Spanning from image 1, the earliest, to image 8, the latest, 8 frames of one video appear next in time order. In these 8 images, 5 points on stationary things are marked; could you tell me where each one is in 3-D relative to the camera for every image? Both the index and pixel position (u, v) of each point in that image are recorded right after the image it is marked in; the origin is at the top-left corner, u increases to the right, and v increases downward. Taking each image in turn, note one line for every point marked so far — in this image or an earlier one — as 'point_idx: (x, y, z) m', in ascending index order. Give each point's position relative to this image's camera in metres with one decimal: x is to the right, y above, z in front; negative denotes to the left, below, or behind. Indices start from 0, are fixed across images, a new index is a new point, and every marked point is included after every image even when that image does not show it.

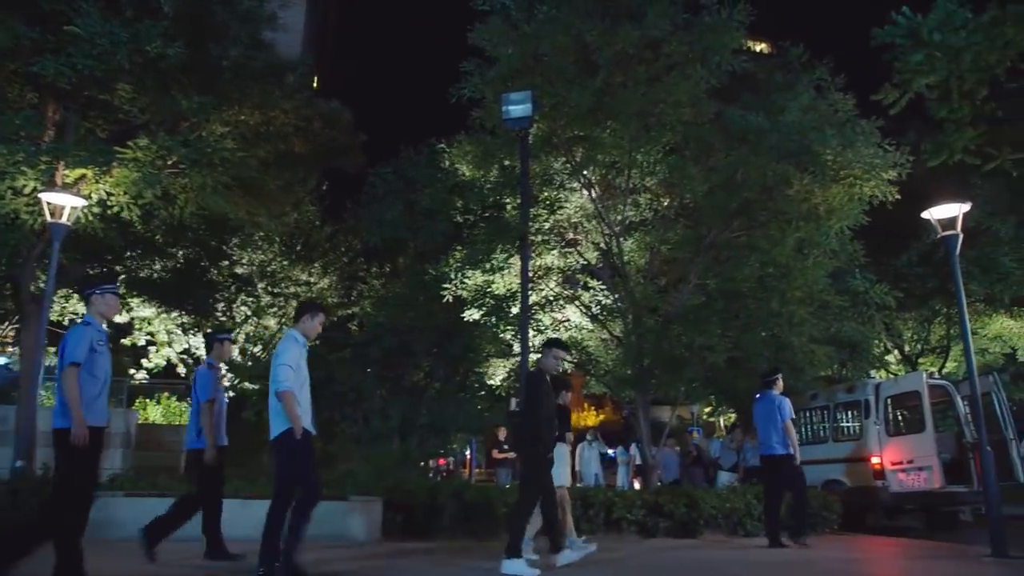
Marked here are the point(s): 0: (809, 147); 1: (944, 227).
0: (+5.0, +2.5, +13.2) m
1: (+5.4, +0.8, +9.8) m
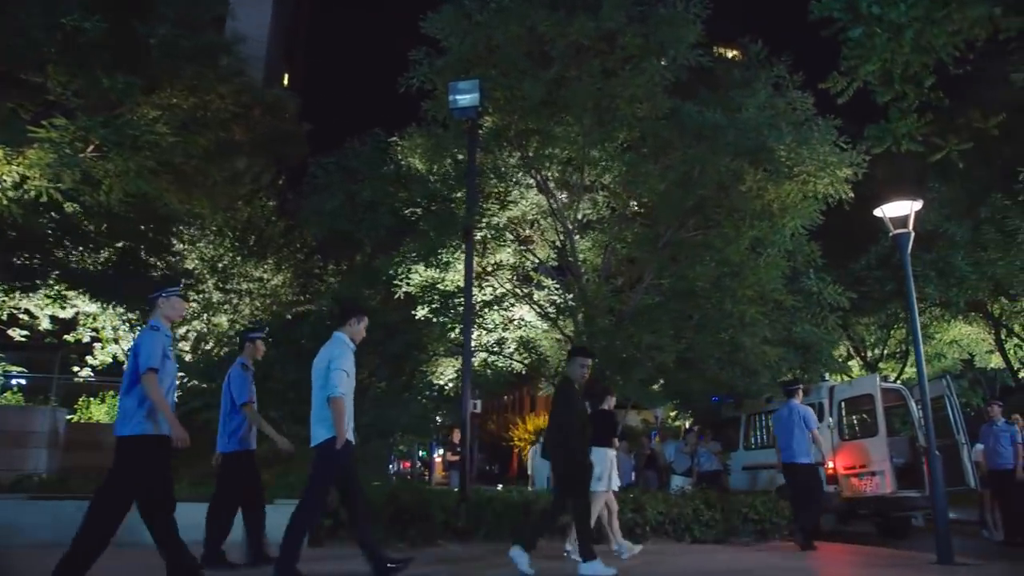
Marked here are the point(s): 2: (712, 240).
0: (+4.2, +2.5, +13.0) m
1: (+4.7, +0.8, +9.6) m
2: (+3.2, +0.8, +12.8) m
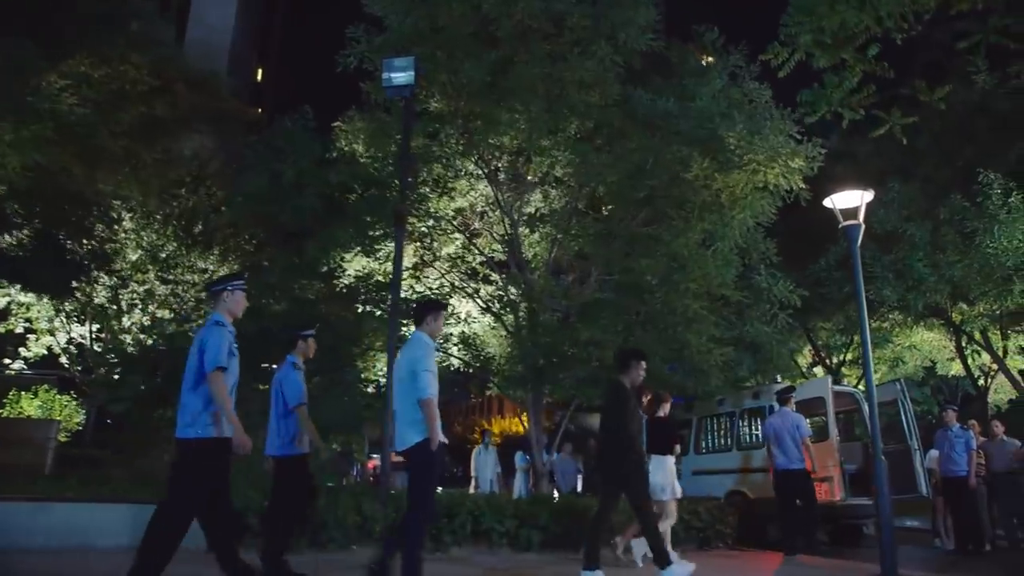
0: (+3.3, +2.5, +12.4) m
1: (+3.9, +0.8, +9.0) m
2: (+2.3, +0.9, +12.3) m
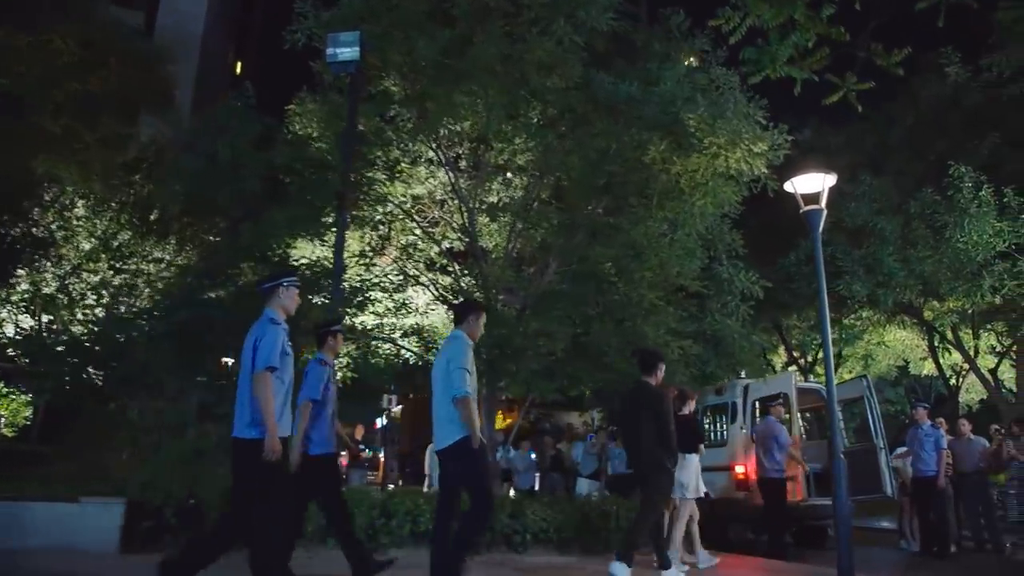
0: (+2.6, +2.6, +12.0) m
1: (+3.3, +1.0, +8.6) m
2: (+1.6, +1.0, +11.8) m
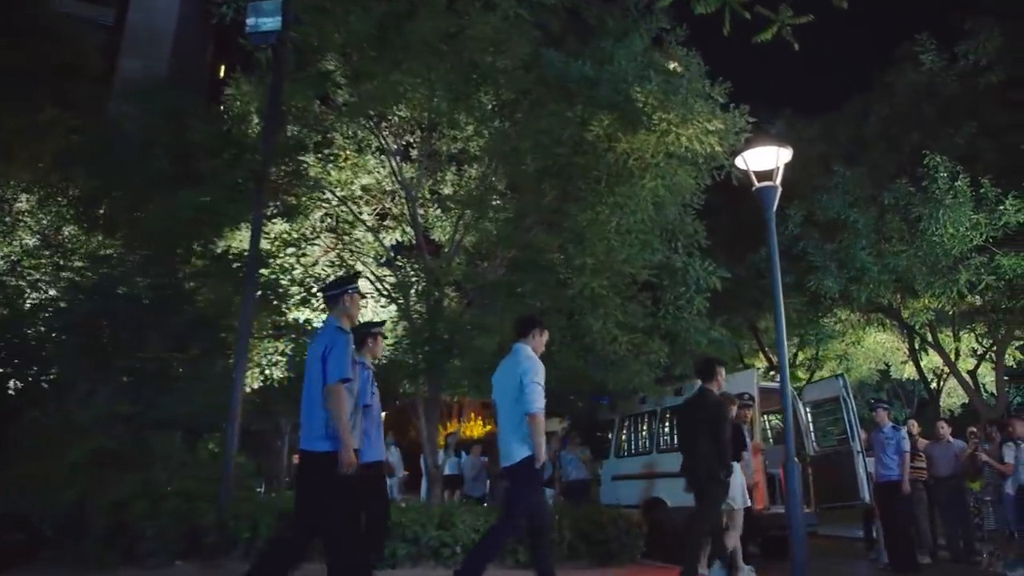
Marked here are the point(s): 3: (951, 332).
0: (+1.8, +2.7, +11.2) m
1: (+2.5, +1.1, +7.8) m
2: (+0.8, +1.1, +11.0) m
3: (+10.2, -1.0, +17.9) m
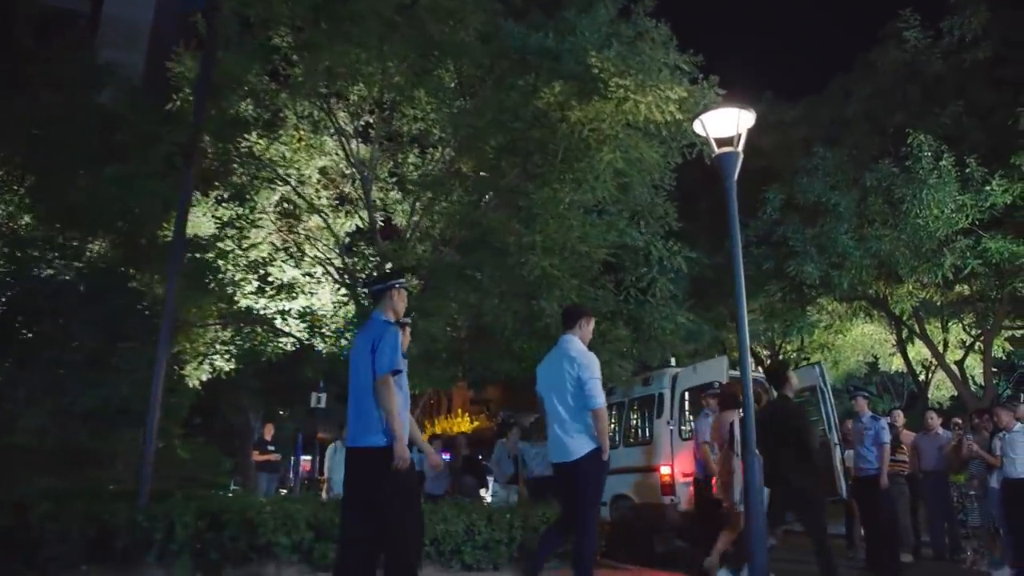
0: (+1.2, +3.0, +10.5) m
1: (+1.9, +1.3, +7.2) m
2: (+0.2, +1.4, +10.3) m
3: (+9.5, -0.8, +17.3) m
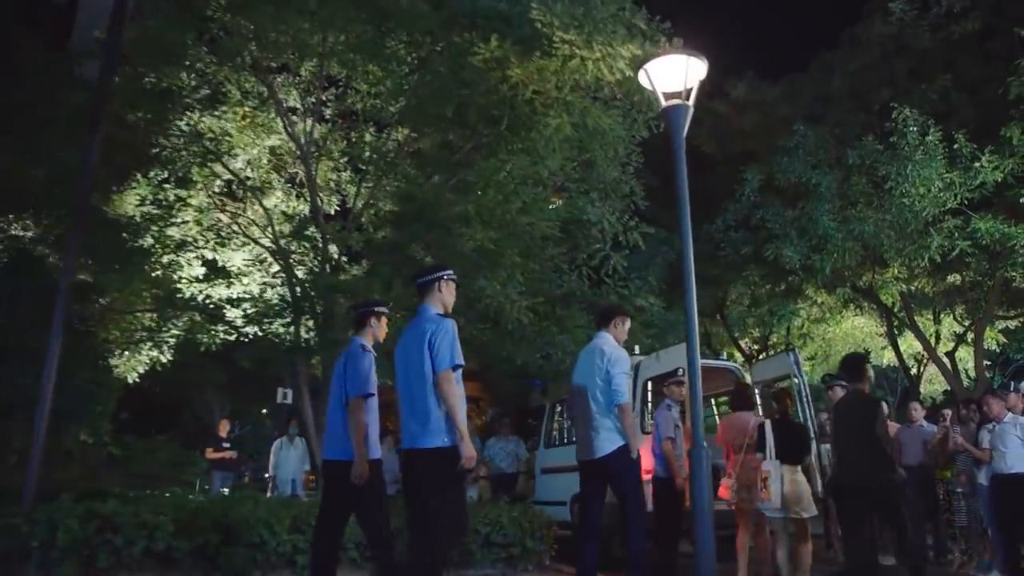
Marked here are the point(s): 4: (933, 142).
0: (+0.5, +3.2, +9.7) m
1: (+1.3, +1.5, +6.4) m
2: (-0.5, +1.6, +9.5) m
3: (+8.9, -0.5, +16.5) m
4: (+7.1, +2.4, +13.0) m
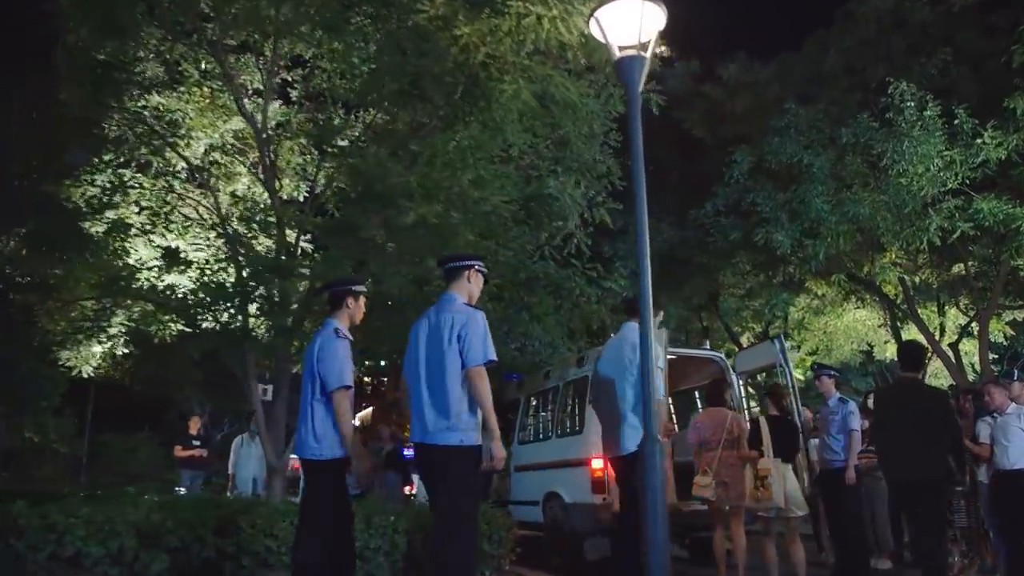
0: (+0.1, +3.4, +9.1) m
1: (+0.8, +1.7, +5.7) m
2: (-0.9, +1.8, +8.9) m
3: (+8.6, -0.3, +15.8) m
4: (+6.7, +2.6, +12.3) m
